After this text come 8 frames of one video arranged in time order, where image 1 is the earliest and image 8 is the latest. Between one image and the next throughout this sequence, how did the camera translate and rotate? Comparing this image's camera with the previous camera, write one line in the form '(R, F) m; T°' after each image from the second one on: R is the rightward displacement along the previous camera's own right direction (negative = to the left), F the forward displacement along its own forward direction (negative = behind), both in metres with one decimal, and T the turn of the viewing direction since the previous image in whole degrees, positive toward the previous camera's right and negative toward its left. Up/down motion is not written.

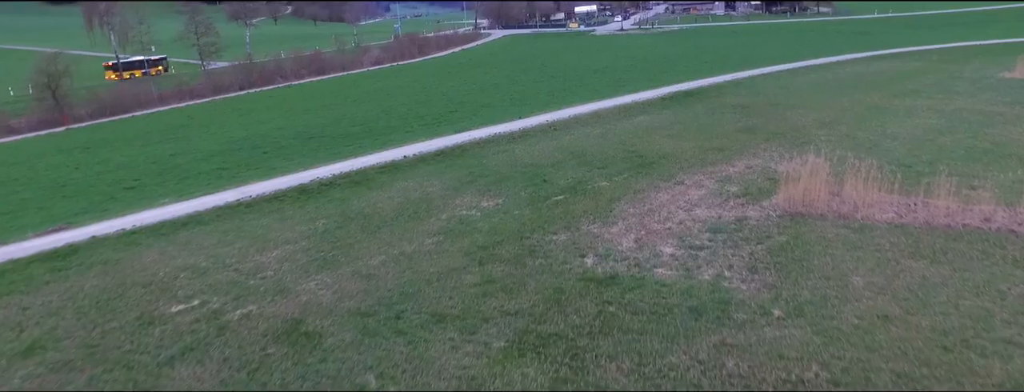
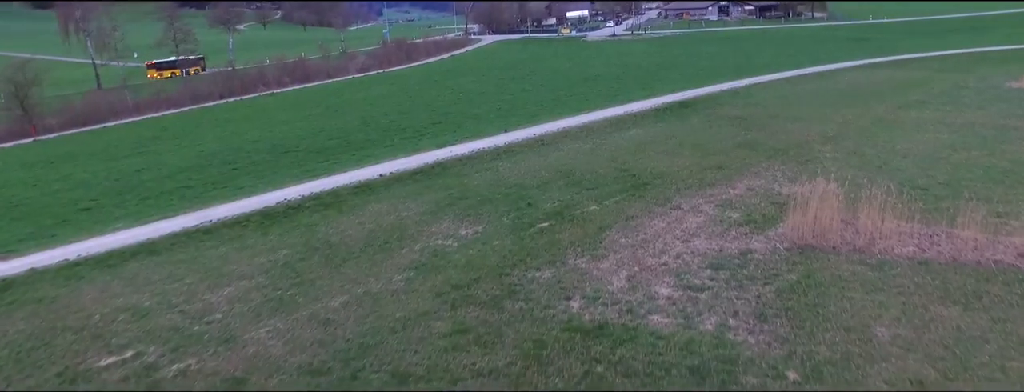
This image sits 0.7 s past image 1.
(+0.2, +1.1) m; 0°
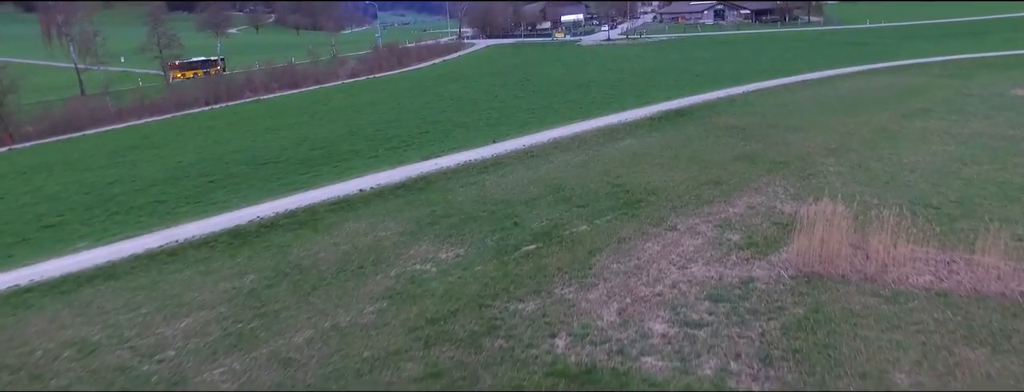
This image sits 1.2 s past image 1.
(+0.2, +0.8) m; 0°
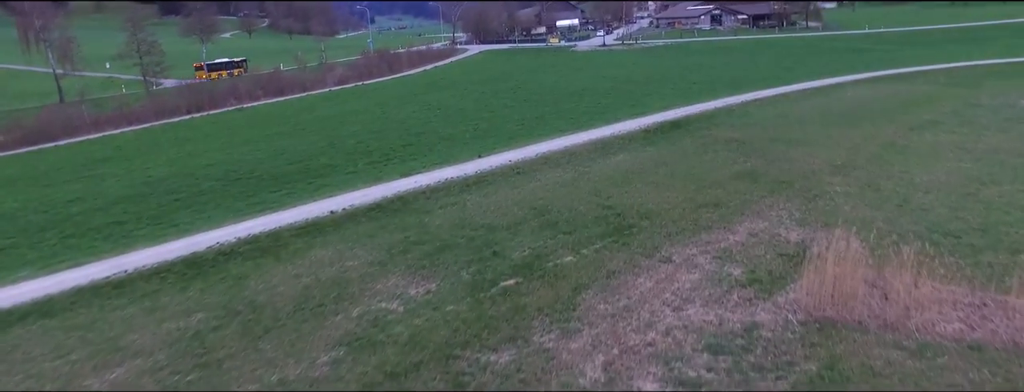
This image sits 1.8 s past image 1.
(+0.2, +1.1) m; 0°
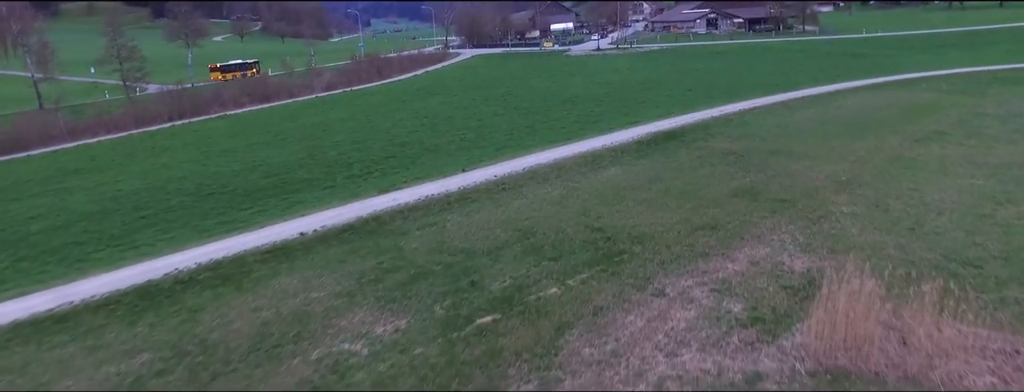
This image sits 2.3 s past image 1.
(+0.2, +0.9) m; 0°
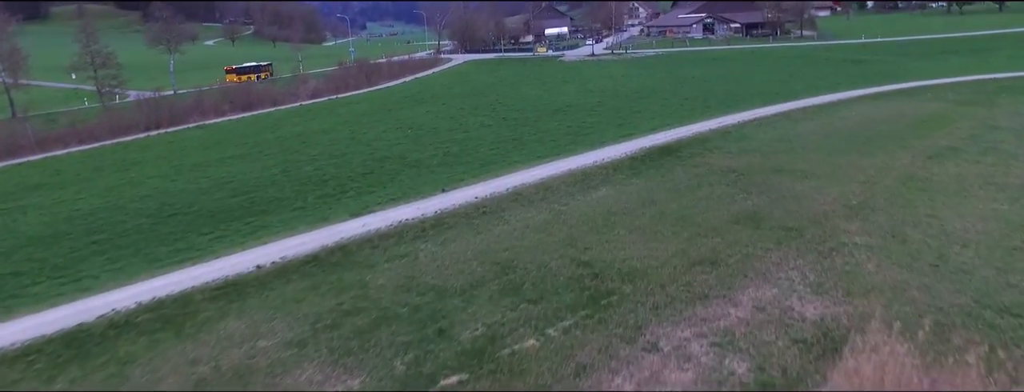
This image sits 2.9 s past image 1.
(+0.3, +1.2) m; 0°
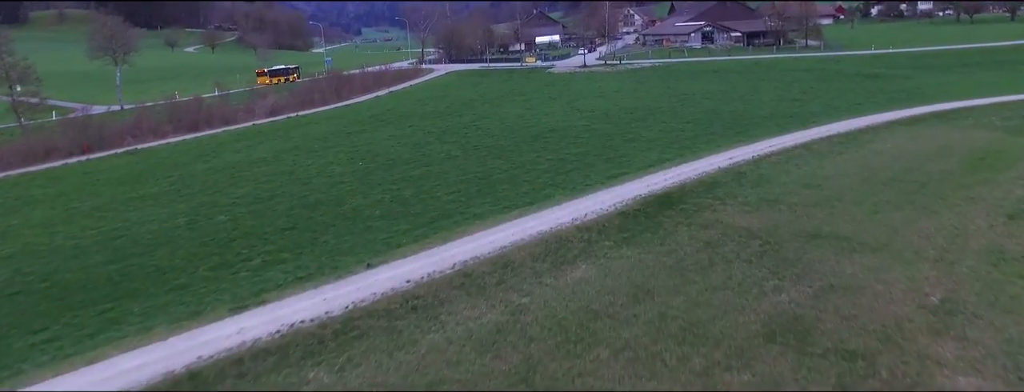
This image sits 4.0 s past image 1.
(+0.7, +3.9) m; 0°
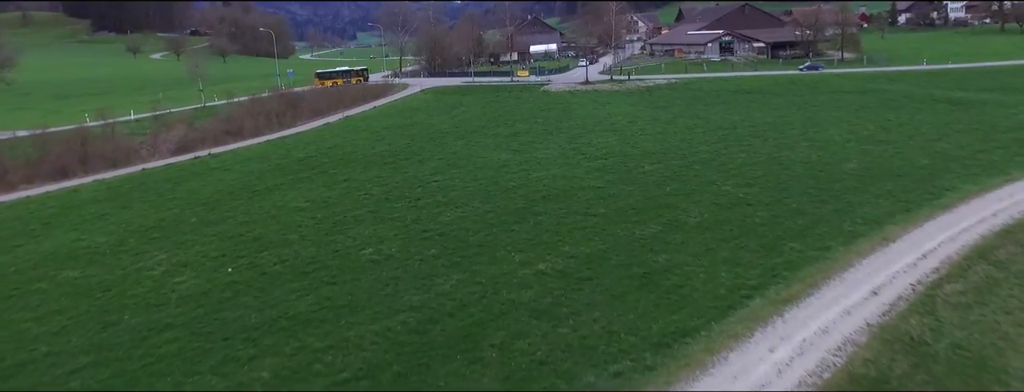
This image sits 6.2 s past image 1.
(+0.4, +8.4) m; 0°
